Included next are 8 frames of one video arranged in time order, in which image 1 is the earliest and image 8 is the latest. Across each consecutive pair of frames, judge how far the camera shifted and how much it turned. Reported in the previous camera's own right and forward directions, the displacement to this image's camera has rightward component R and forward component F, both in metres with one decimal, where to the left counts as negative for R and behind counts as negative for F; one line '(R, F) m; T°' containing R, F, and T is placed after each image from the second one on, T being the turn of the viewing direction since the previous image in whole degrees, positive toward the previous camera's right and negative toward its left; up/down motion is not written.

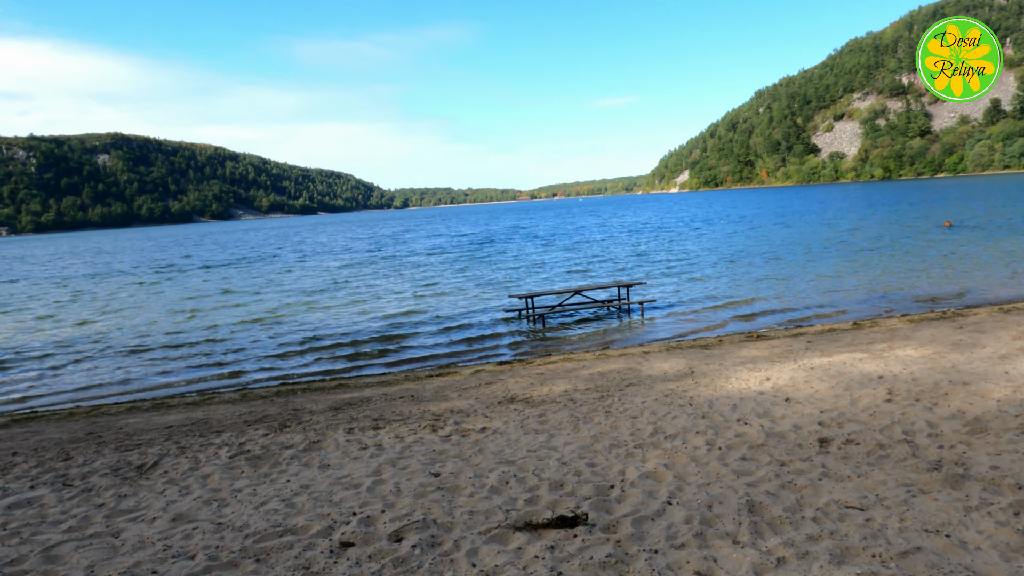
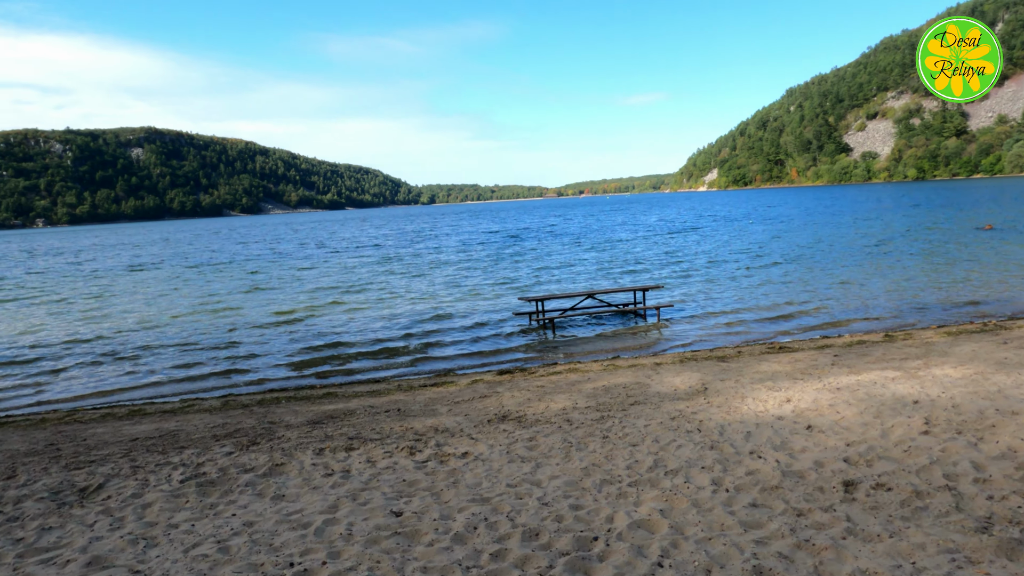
(+0.3, +0.8) m; -2°
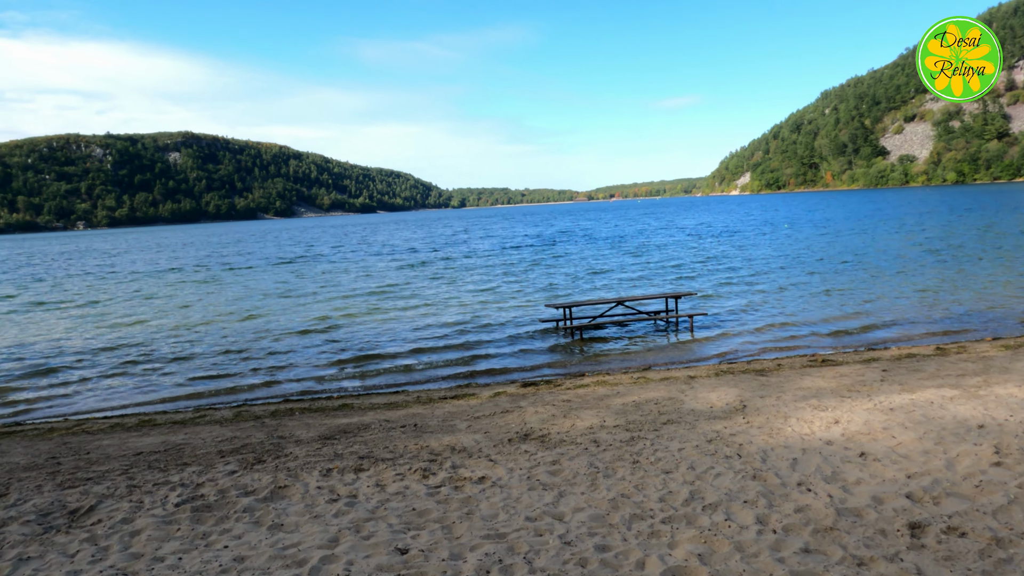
(+0.1, +0.5) m; -2°
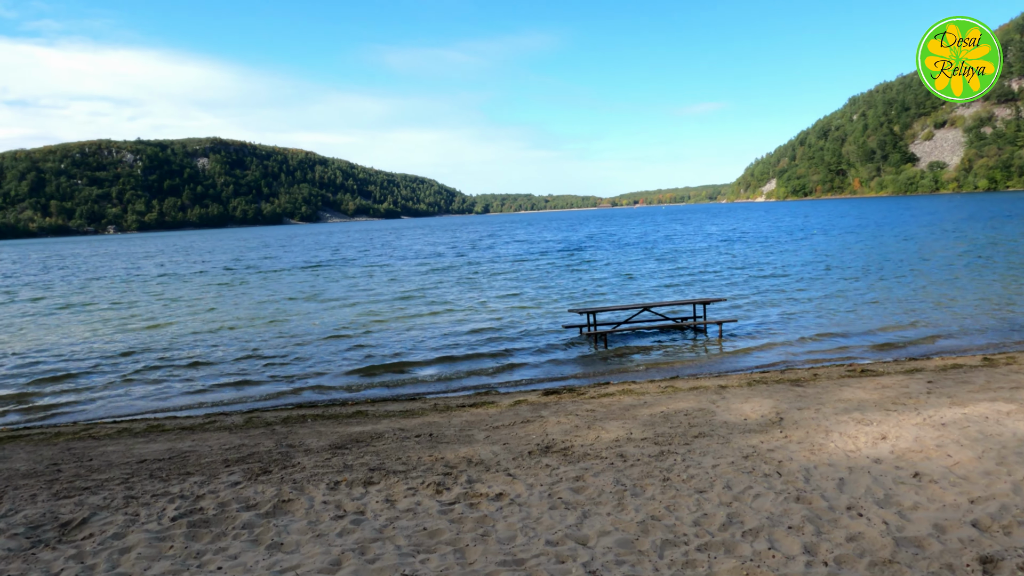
(0.0, +0.4) m; -2°
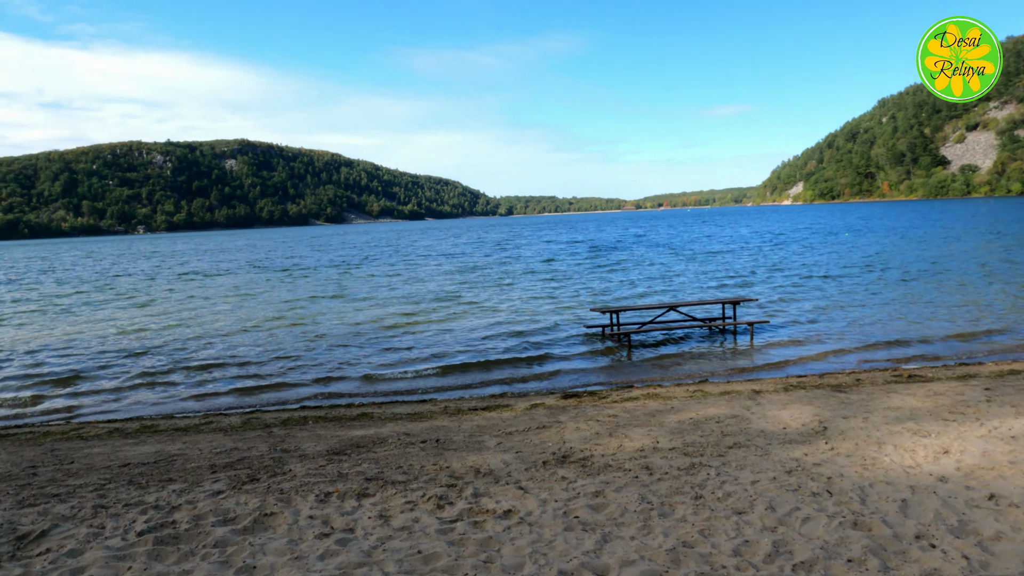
(+0.1, +0.7) m; -2°
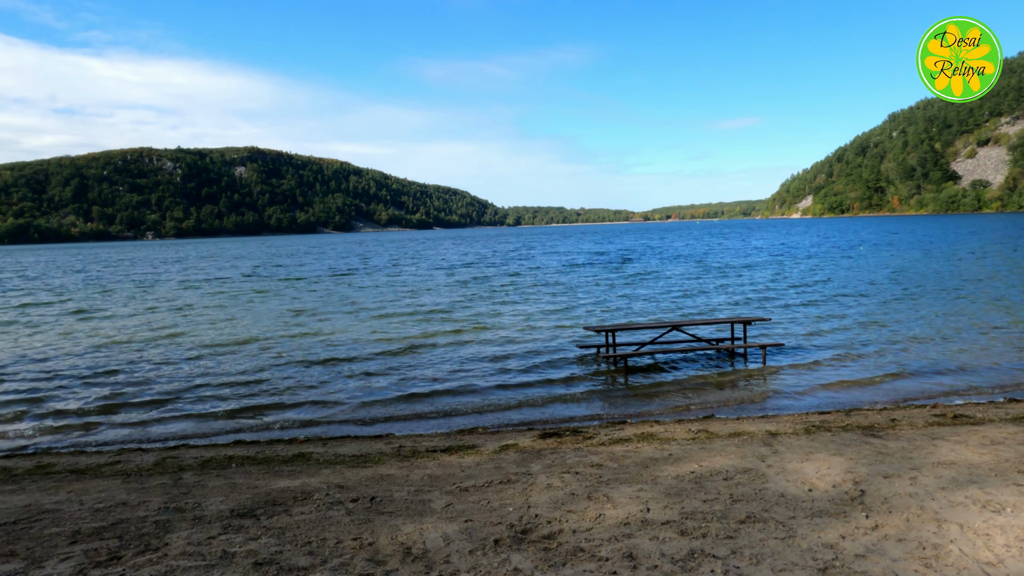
(+0.4, +1.4) m; -1°
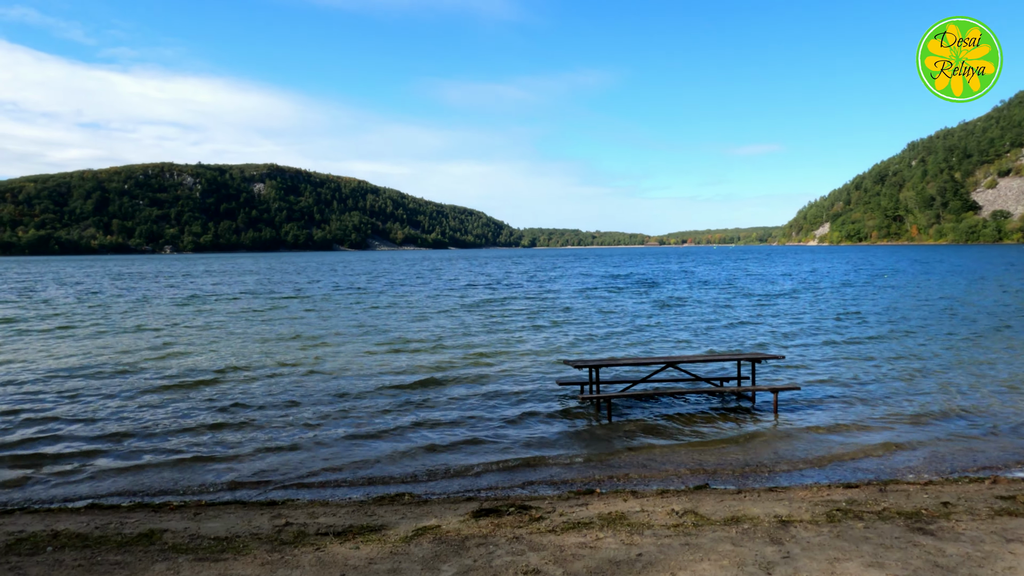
(+0.6, +1.8) m; -1°
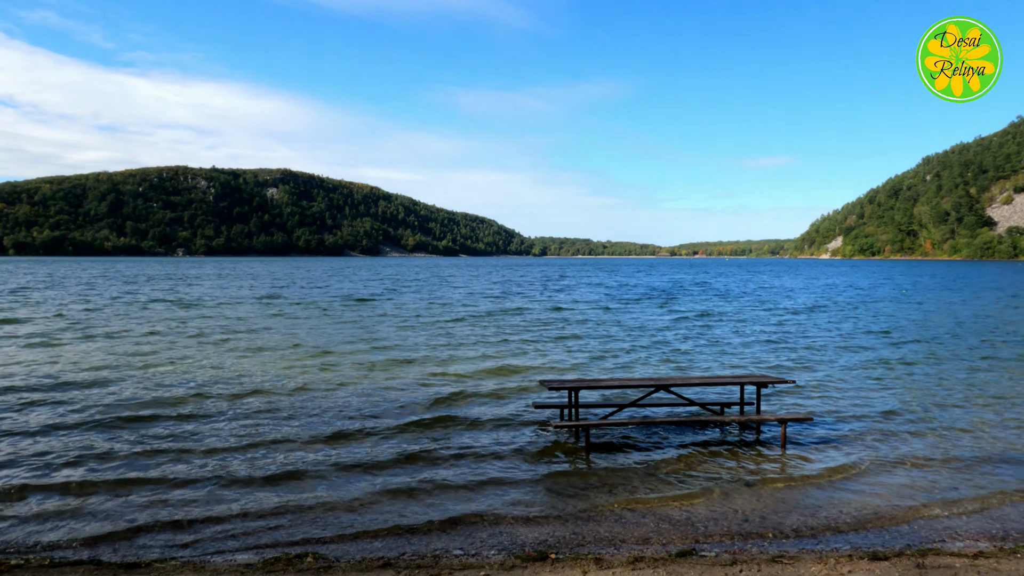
(+0.5, +1.4) m; -1°
